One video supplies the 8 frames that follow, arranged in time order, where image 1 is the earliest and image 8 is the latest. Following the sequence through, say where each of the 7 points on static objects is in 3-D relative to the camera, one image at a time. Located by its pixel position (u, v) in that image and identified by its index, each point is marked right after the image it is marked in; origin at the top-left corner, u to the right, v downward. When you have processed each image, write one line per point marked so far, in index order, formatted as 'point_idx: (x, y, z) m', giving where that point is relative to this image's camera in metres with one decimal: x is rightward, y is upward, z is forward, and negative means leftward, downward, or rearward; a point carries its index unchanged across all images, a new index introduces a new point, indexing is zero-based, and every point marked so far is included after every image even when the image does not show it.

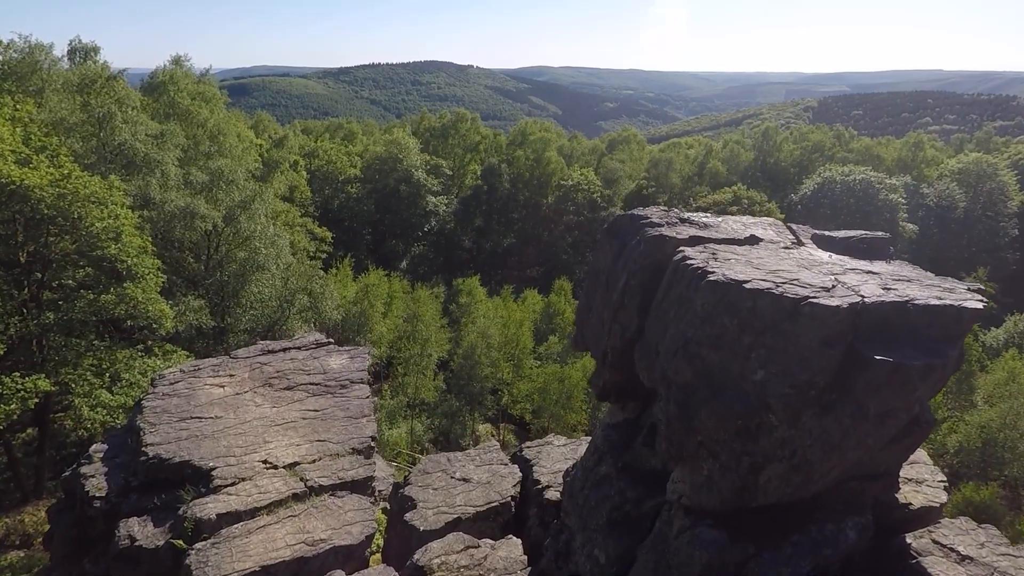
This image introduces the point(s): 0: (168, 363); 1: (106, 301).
0: (-9.3, -2.1, +15.9) m
1: (-10.5, -0.3, +15.1) m
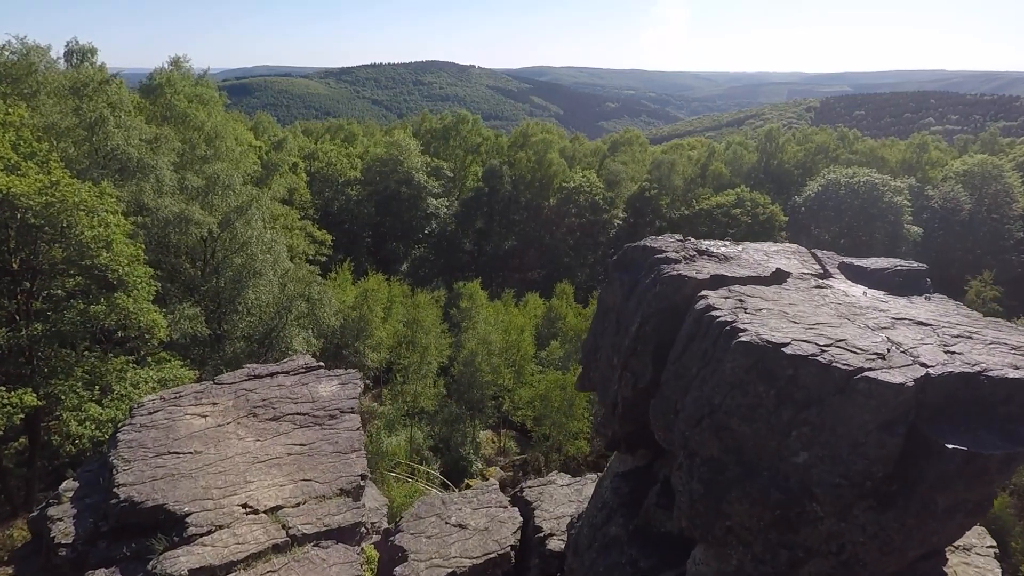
0: (-9.3, -2.3, +15.6) m
1: (-10.5, -0.6, +14.7) m
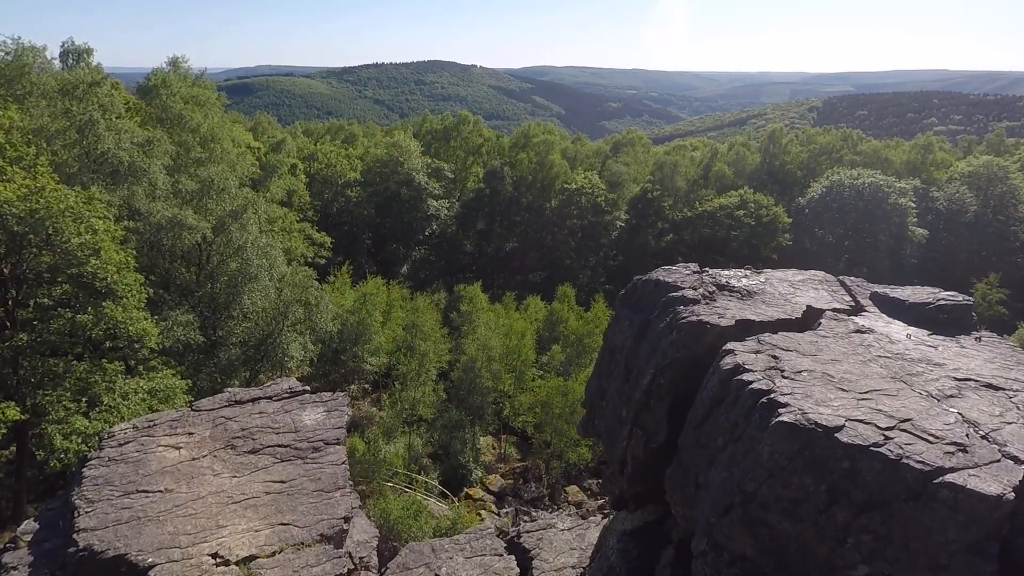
0: (-9.3, -2.5, +15.1) m
1: (-10.5, -0.8, +14.3) m
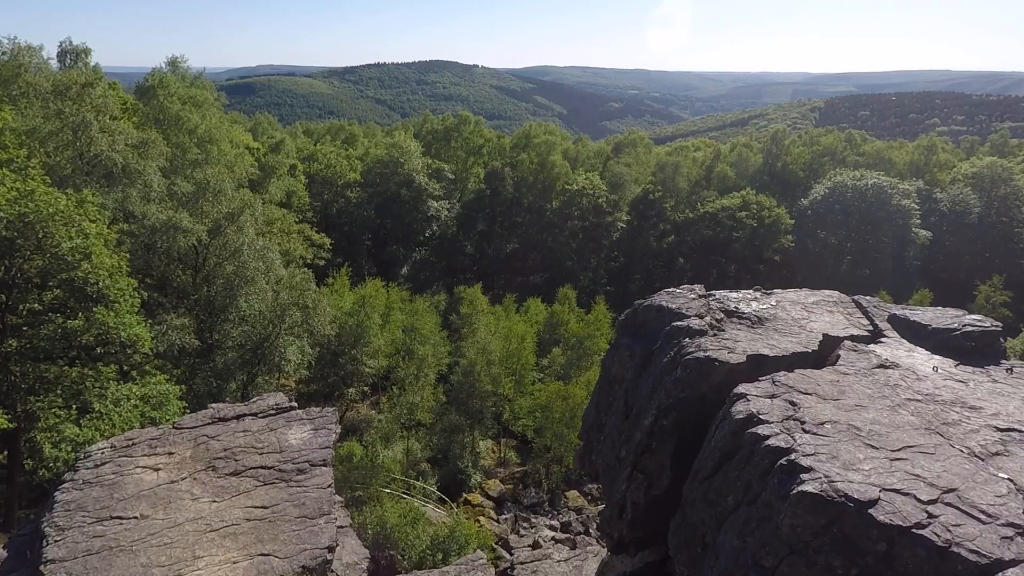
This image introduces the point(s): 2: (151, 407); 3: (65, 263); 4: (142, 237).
0: (-9.3, -2.6, +14.9) m
1: (-10.5, -0.9, +14.1) m
2: (-9.2, -3.0, +14.9) m
3: (-10.9, +0.6, +14.3) m
4: (-12.0, +1.7, +19.0) m
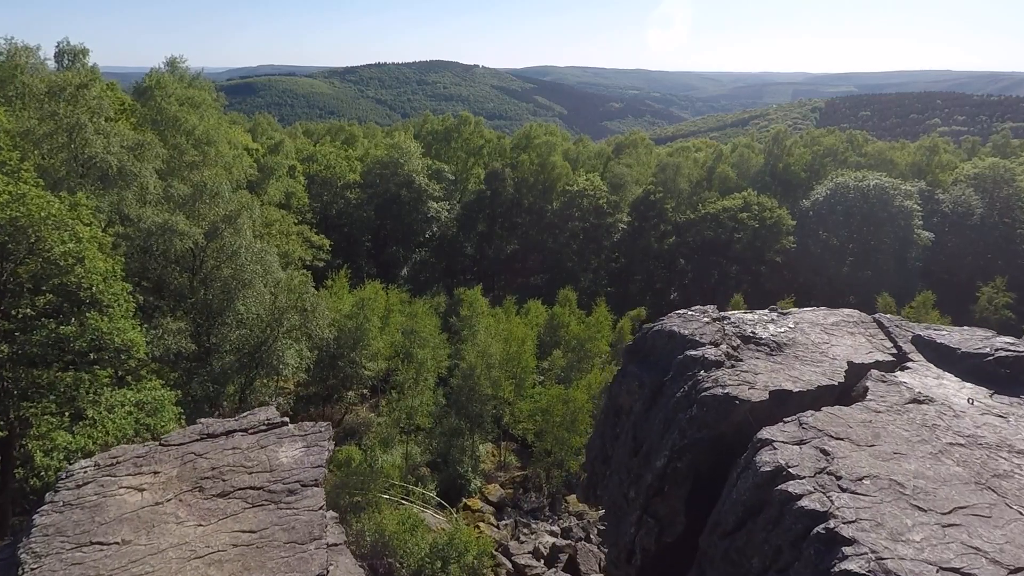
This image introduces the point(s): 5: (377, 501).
0: (-9.3, -2.7, +14.7) m
1: (-10.5, -1.0, +13.8) m
2: (-9.2, -3.2, +14.7) m
3: (-10.9, +0.5, +14.0) m
4: (-12.0, +1.6, +18.7) m
5: (-4.6, -7.3, +19.8) m
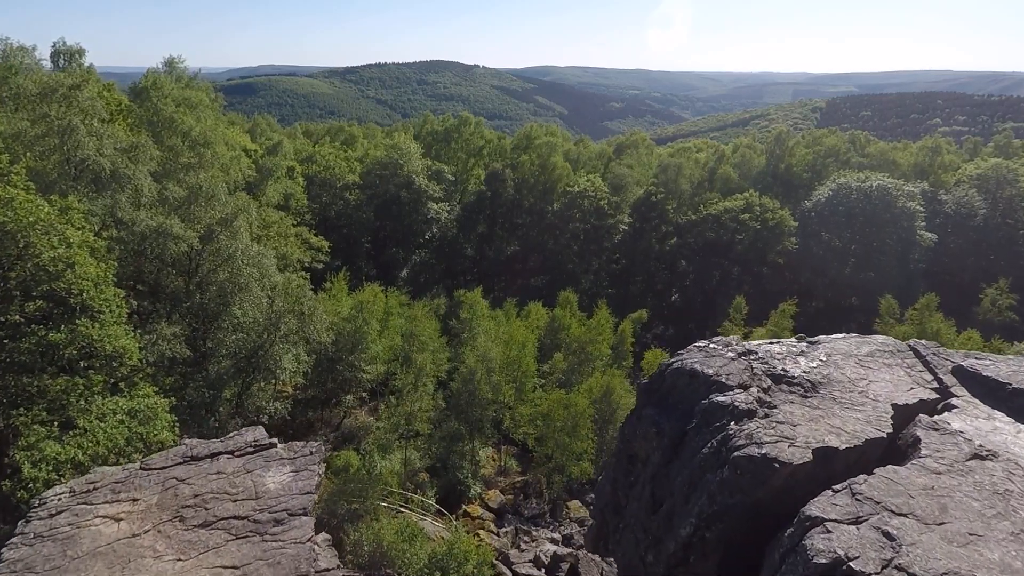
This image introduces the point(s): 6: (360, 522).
0: (-9.3, -2.9, +14.3) m
1: (-10.5, -1.2, +13.5) m
2: (-9.2, -3.3, +14.4) m
3: (-10.9, +0.4, +13.7) m
4: (-12.0, +1.4, +18.4) m
5: (-4.6, -7.4, +19.5) m
6: (-4.9, -7.6, +19.1) m
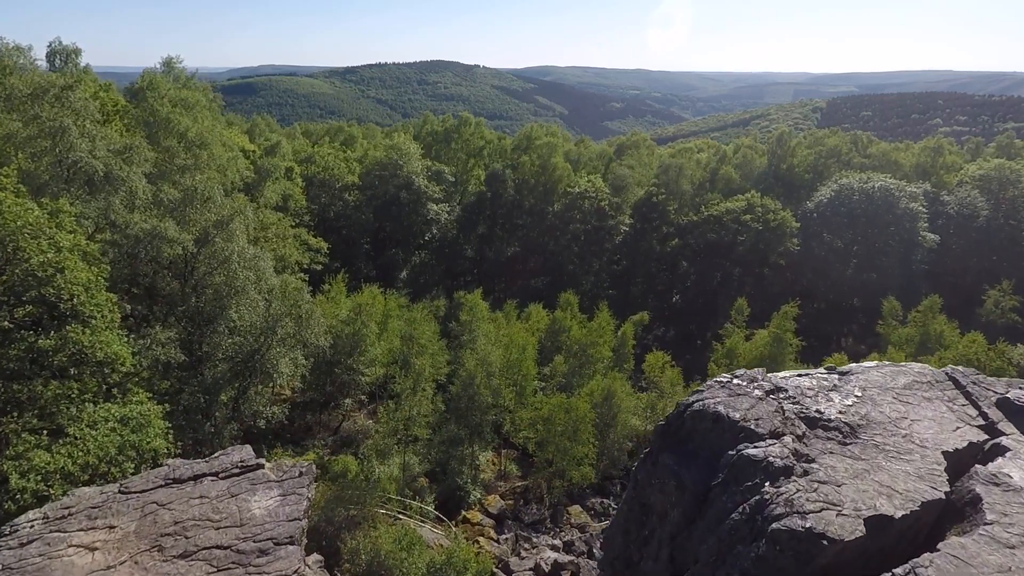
0: (-9.3, -3.0, +14.0) m
1: (-10.5, -1.3, +13.2) m
2: (-9.2, -3.4, +14.1) m
3: (-10.9, +0.3, +13.4) m
4: (-12.0, +1.3, +18.1) m
5: (-4.6, -7.5, +19.2) m
6: (-4.9, -7.7, +18.8) m
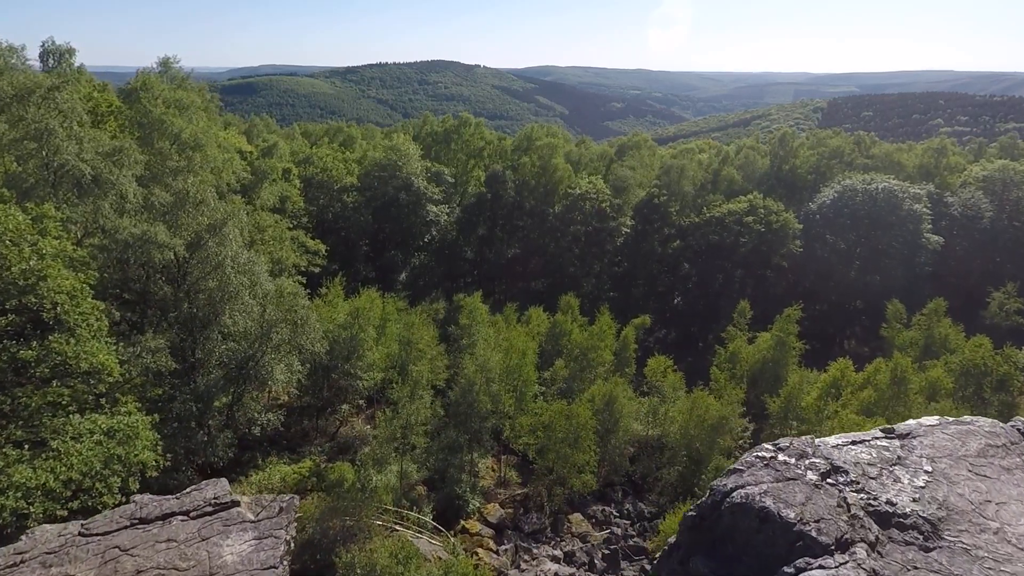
0: (-9.3, -3.2, +13.6) m
1: (-10.5, -1.5, +12.8) m
2: (-9.2, -3.6, +13.6) m
3: (-10.9, +0.1, +13.0) m
4: (-12.0, +1.1, +17.7) m
5: (-4.6, -7.7, +18.8) m
6: (-4.9, -7.9, +18.3) m
